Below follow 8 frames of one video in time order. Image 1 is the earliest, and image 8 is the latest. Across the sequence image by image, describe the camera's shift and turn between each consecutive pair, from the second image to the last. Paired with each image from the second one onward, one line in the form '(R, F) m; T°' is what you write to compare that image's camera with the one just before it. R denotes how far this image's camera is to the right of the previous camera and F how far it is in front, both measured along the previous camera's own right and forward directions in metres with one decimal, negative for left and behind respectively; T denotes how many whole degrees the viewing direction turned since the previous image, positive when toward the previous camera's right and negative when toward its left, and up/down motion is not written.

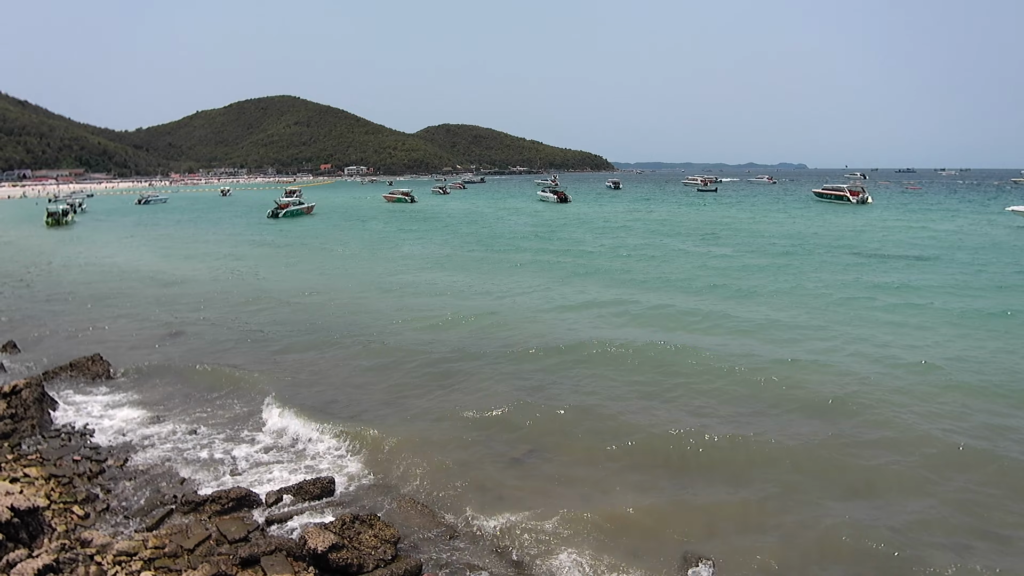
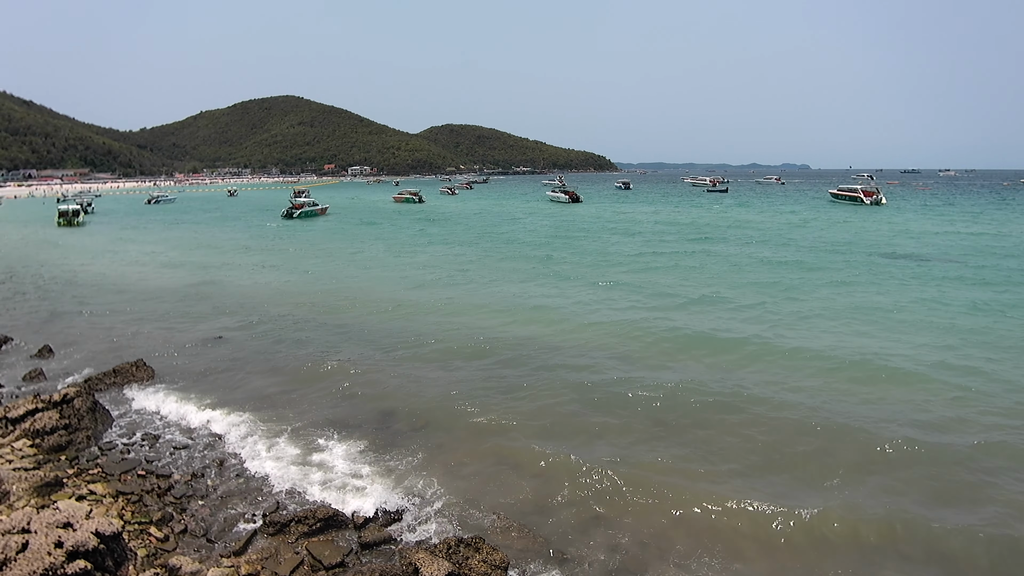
(-1.2, +0.5) m; 0°
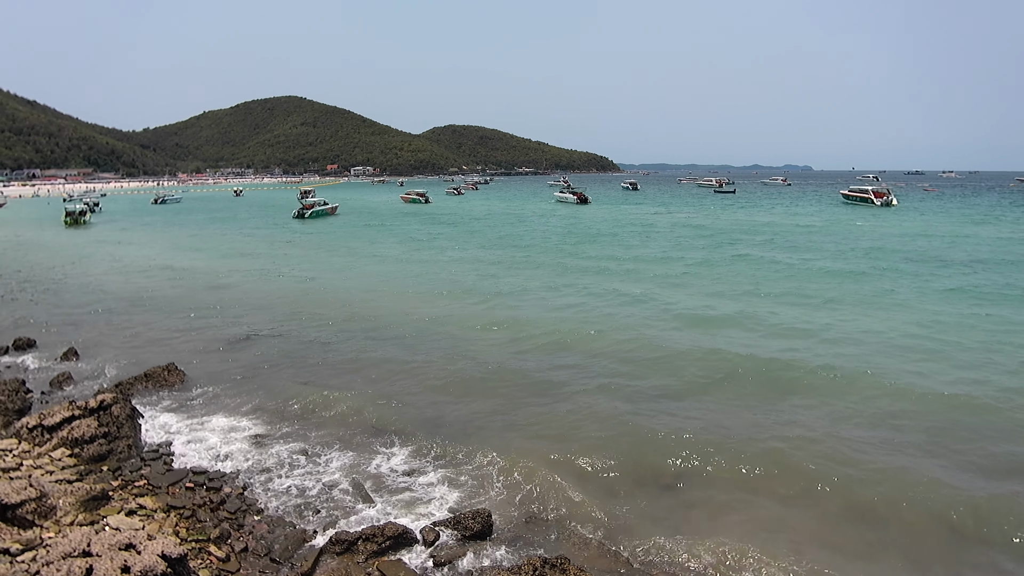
(-0.9, +0.4) m; 0°
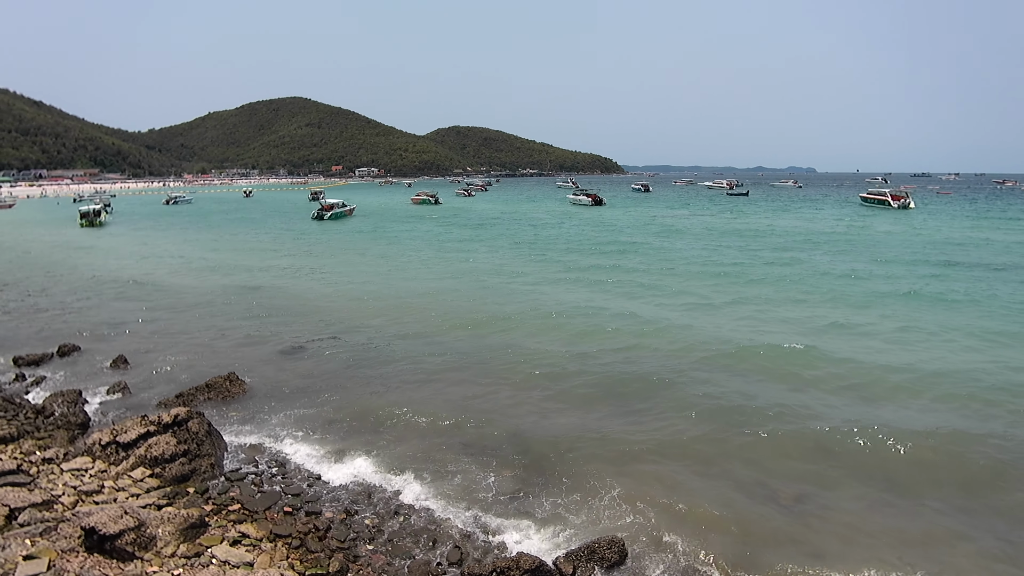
(-1.4, +0.6) m; 0°
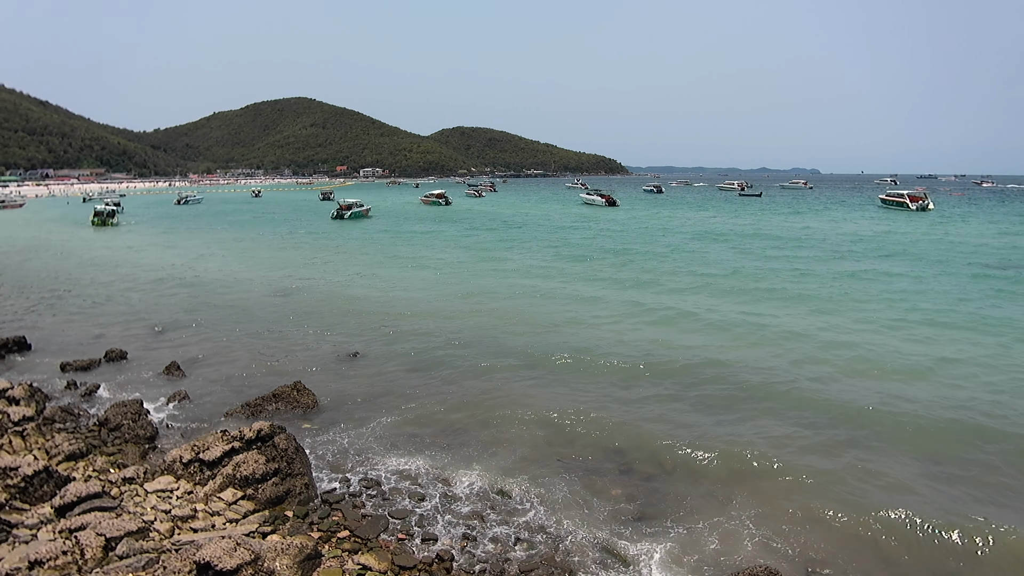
(-1.4, +0.6) m; 0°
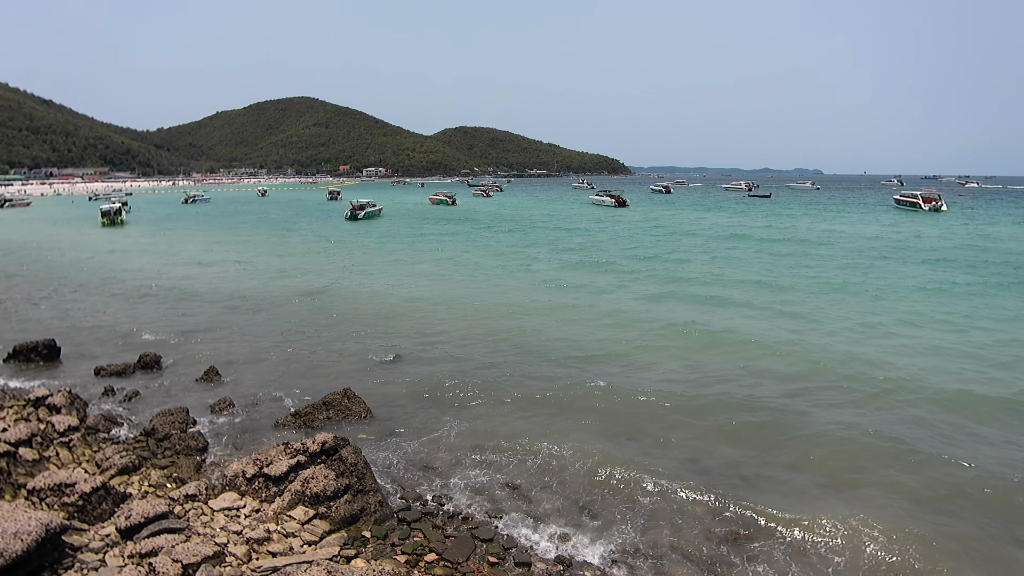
(-1.0, +0.5) m; 0°
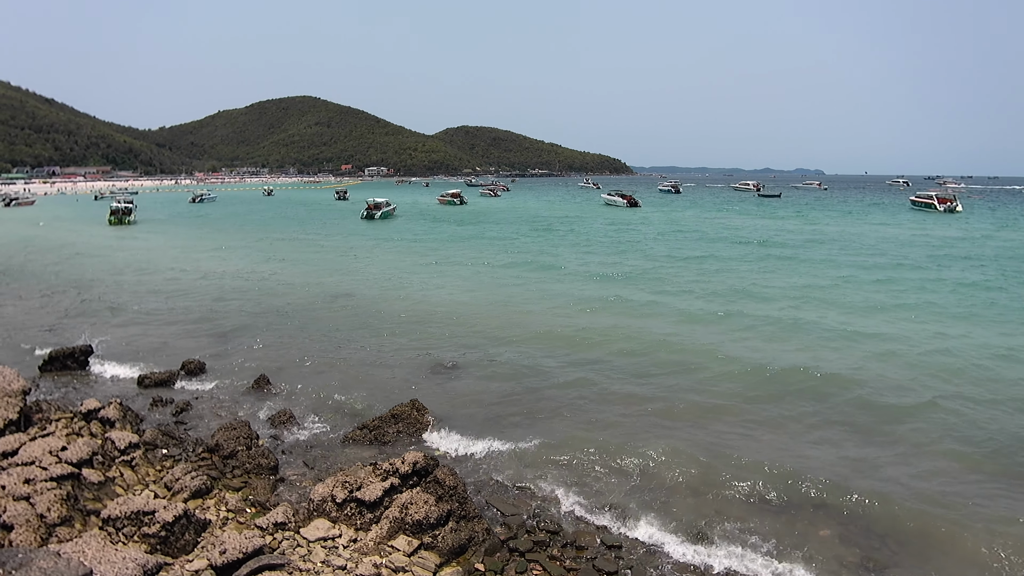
(-1.3, +0.7) m; 0°
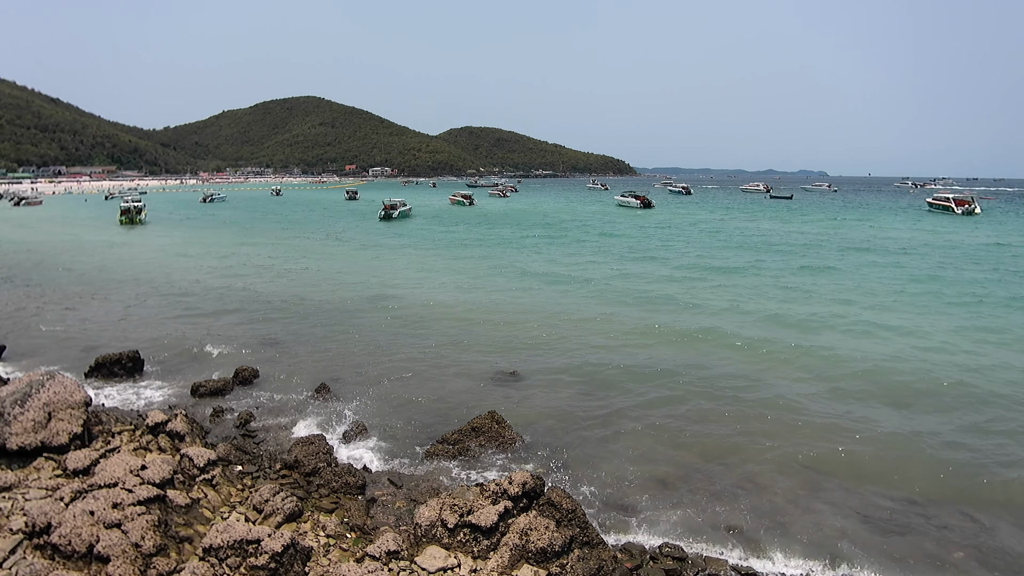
(-1.3, +0.5) m; 0°
